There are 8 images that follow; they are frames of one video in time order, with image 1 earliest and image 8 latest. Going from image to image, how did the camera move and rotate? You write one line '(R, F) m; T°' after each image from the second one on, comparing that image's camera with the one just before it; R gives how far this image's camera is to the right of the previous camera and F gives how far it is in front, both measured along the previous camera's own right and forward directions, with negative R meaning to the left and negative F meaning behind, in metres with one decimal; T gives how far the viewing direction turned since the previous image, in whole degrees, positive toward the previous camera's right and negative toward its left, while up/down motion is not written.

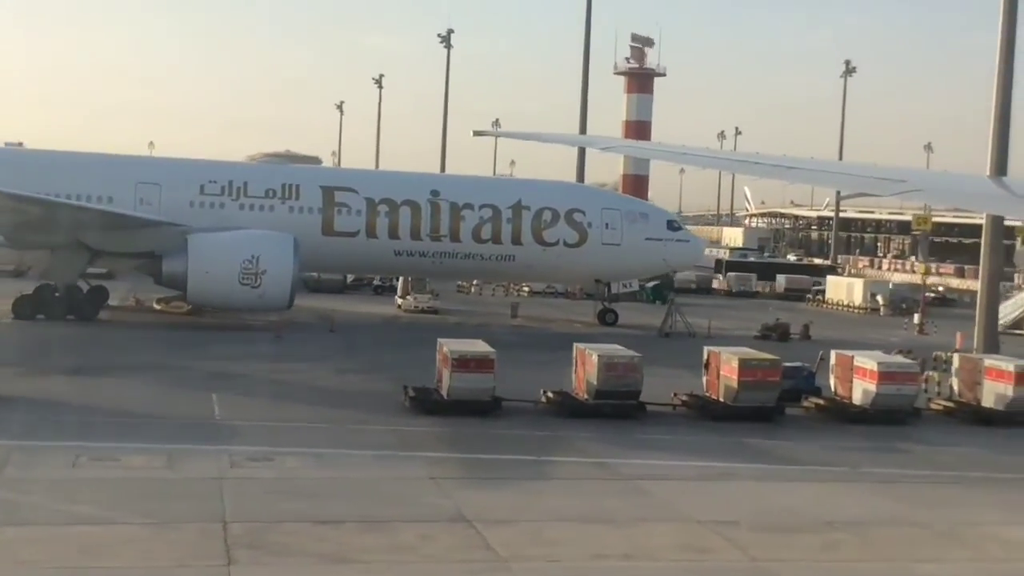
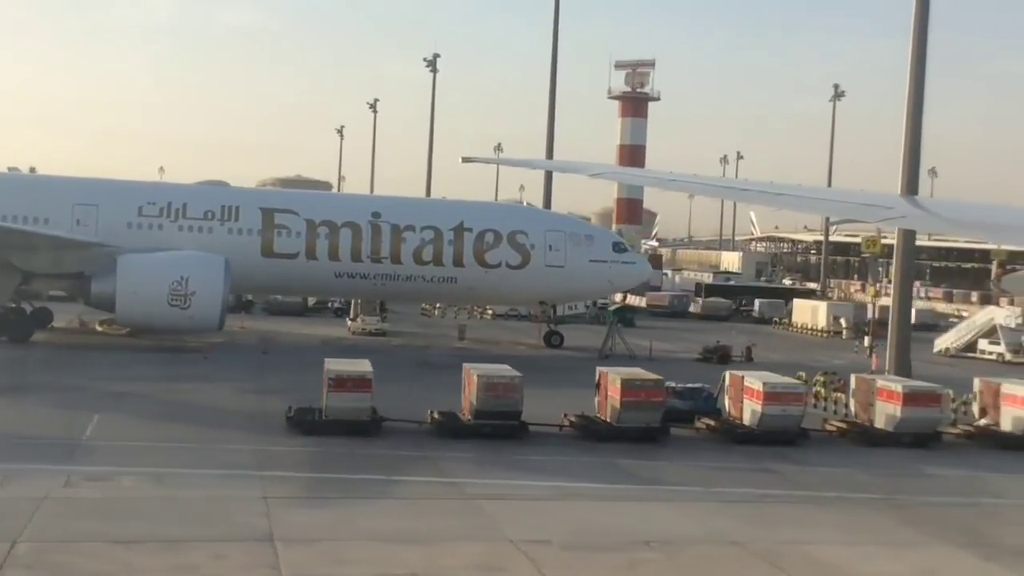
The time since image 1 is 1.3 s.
(+1.6, +0.1) m; 0°
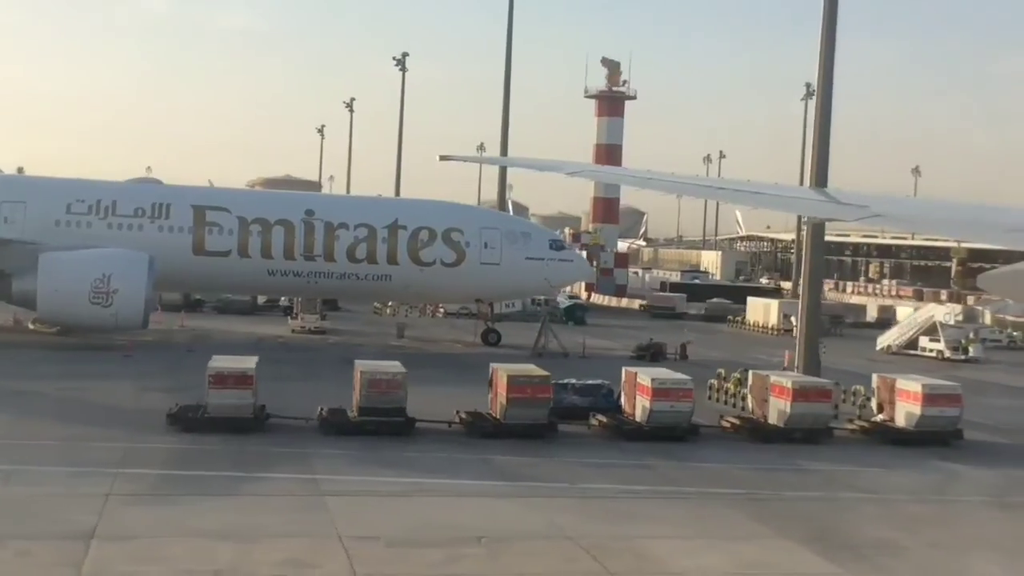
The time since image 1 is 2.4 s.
(+1.3, +0.1) m; +1°
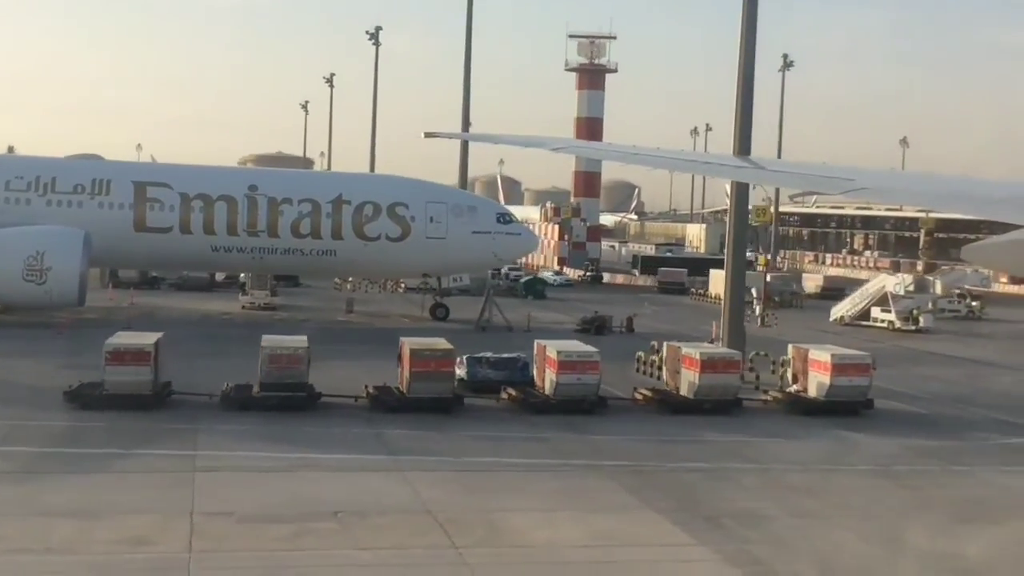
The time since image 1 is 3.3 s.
(+1.1, +0.1) m; +1°
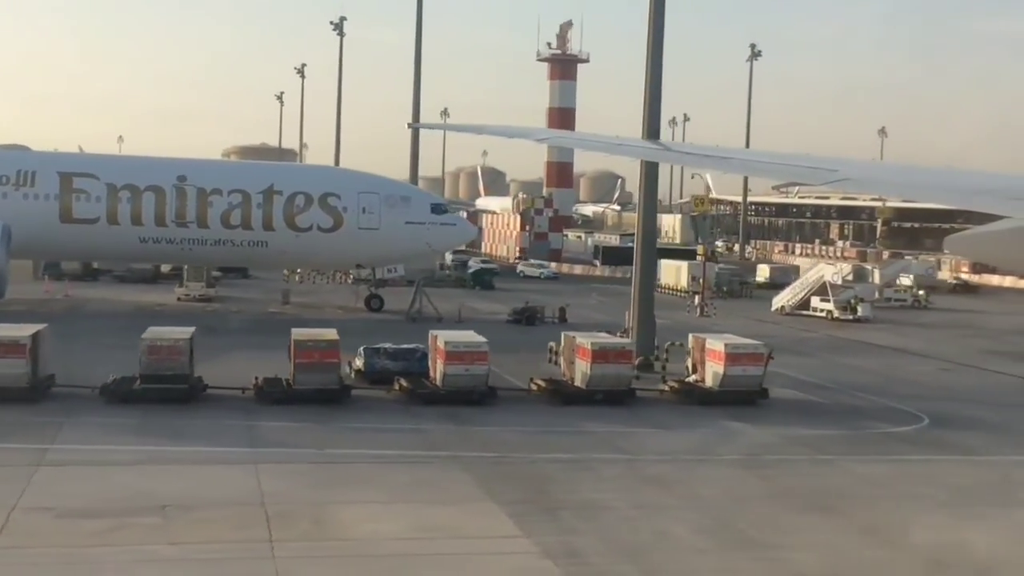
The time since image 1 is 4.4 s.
(+1.2, +0.2) m; +1°
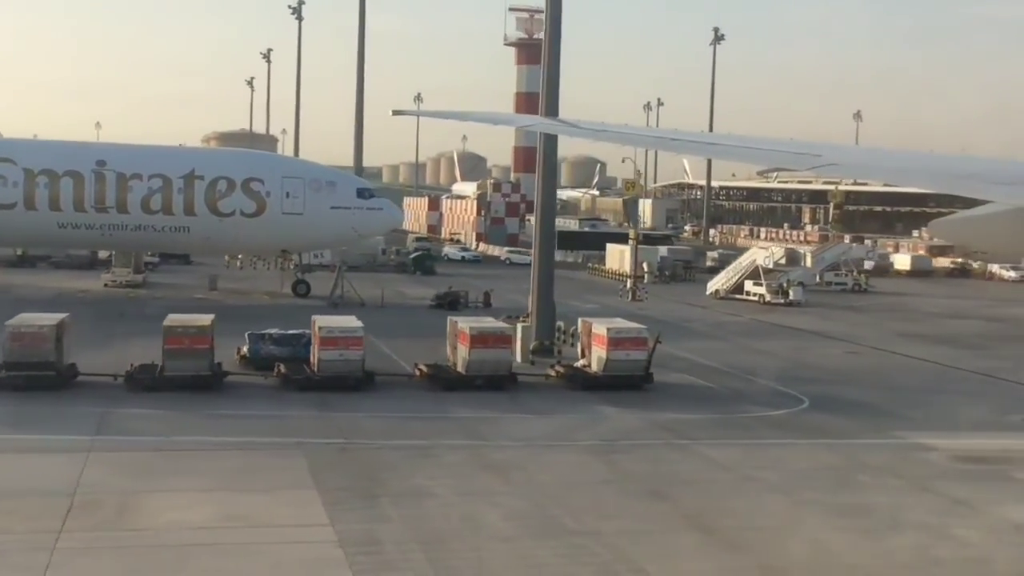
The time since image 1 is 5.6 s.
(+1.3, +0.2) m; +1°
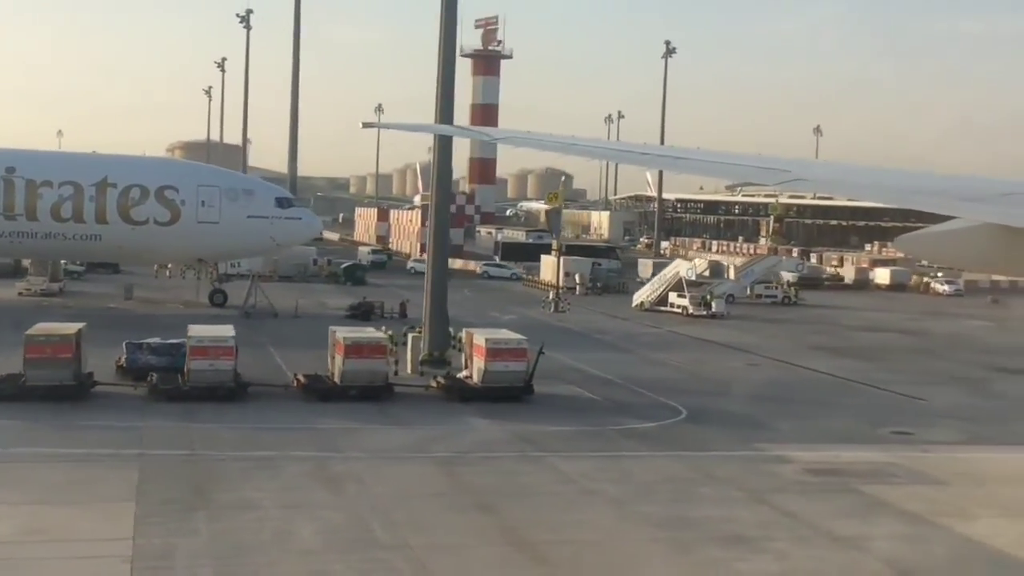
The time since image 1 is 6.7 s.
(+1.1, +0.2) m; +2°
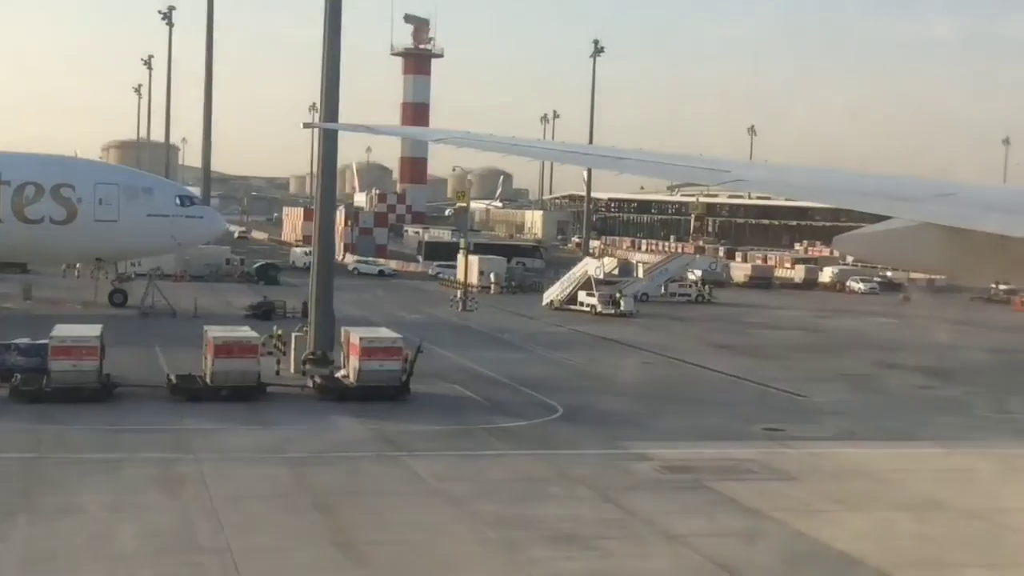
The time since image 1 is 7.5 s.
(+0.8, +0.2) m; +3°
